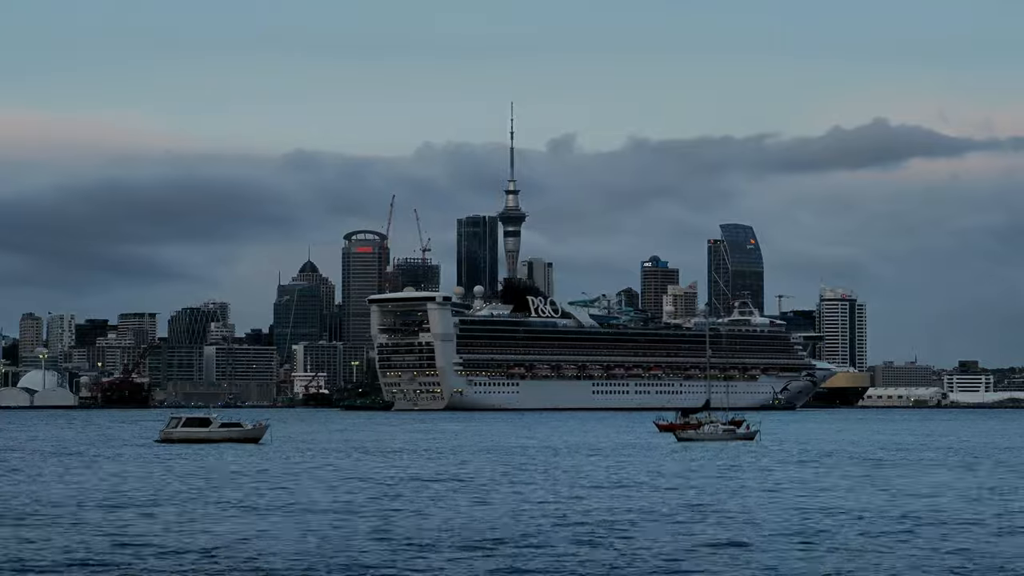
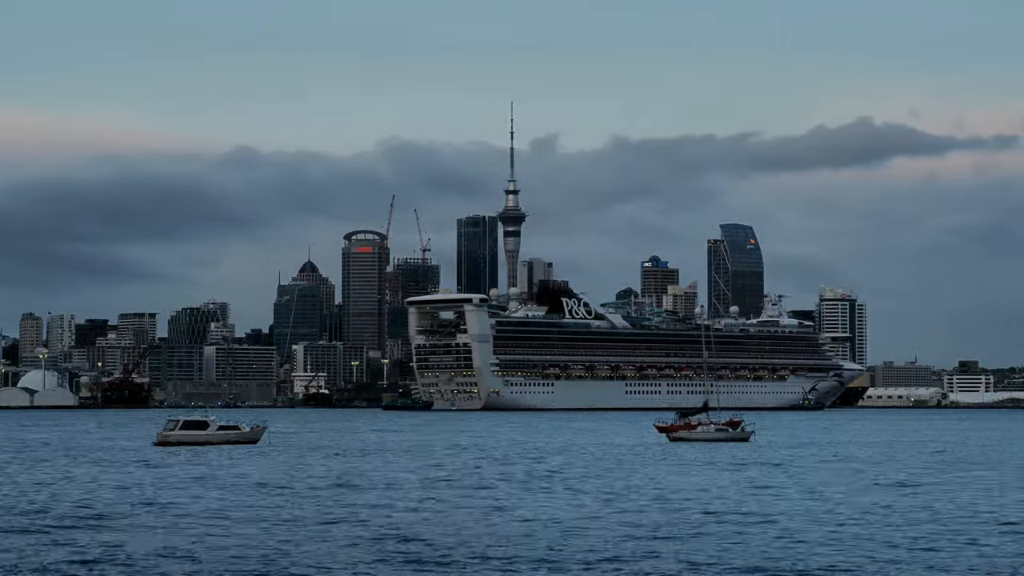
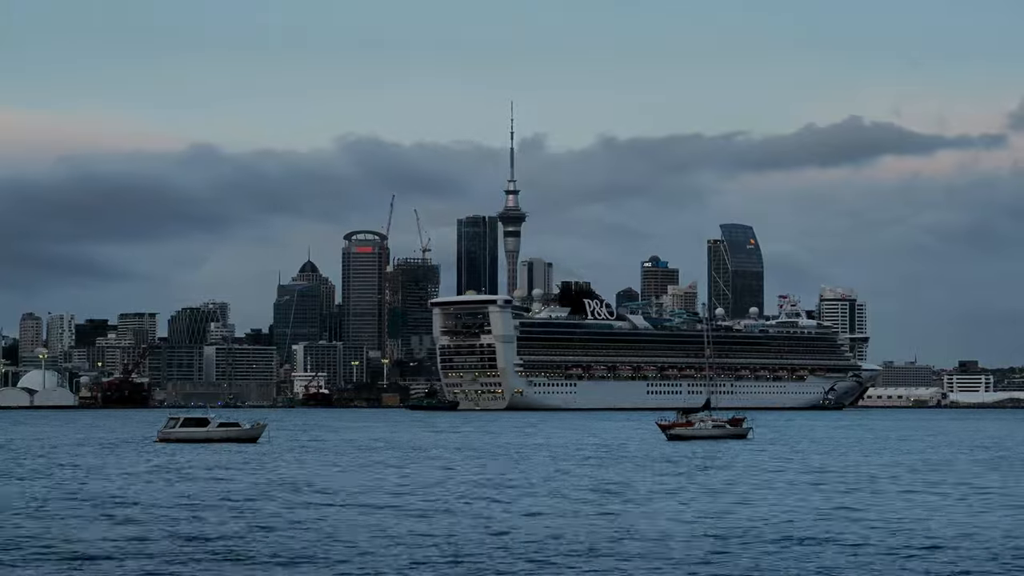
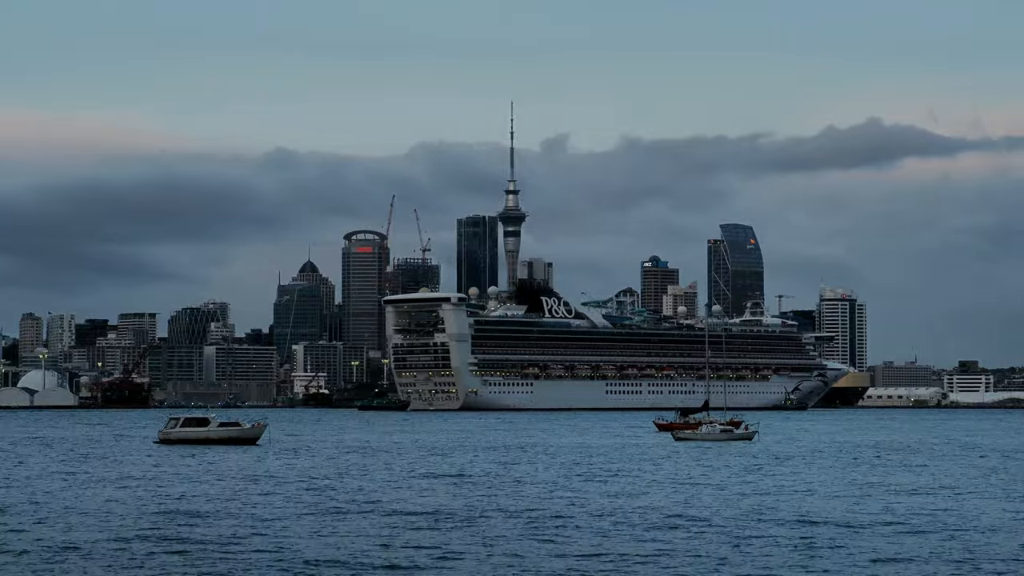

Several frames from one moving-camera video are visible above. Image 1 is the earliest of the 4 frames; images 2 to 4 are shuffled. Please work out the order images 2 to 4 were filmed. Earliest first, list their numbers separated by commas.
4, 2, 3
